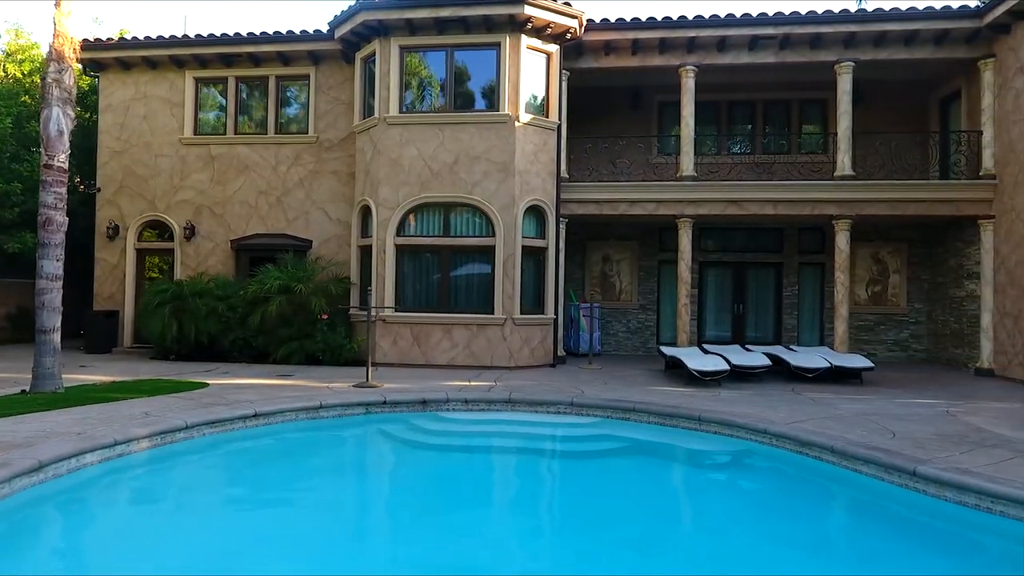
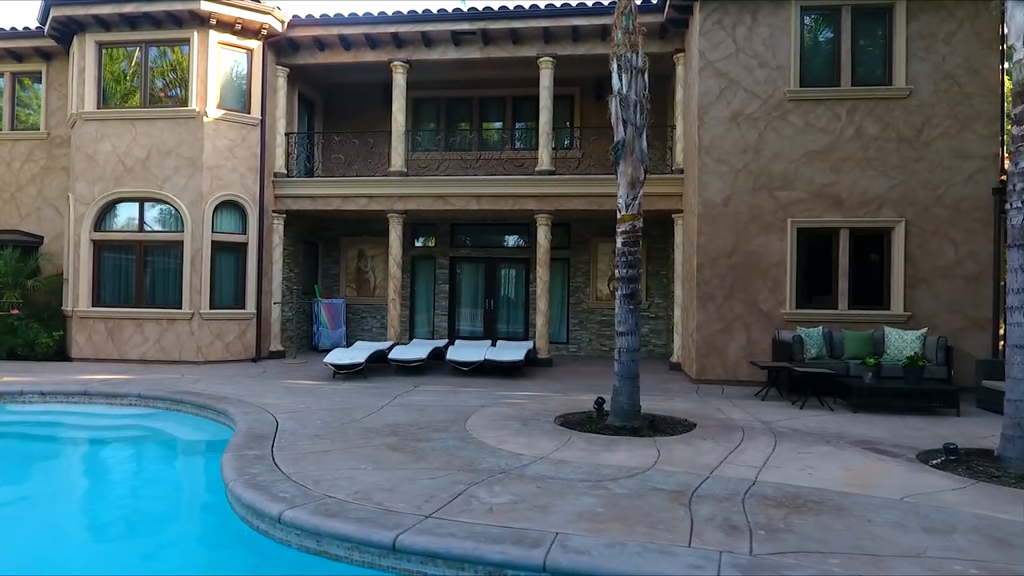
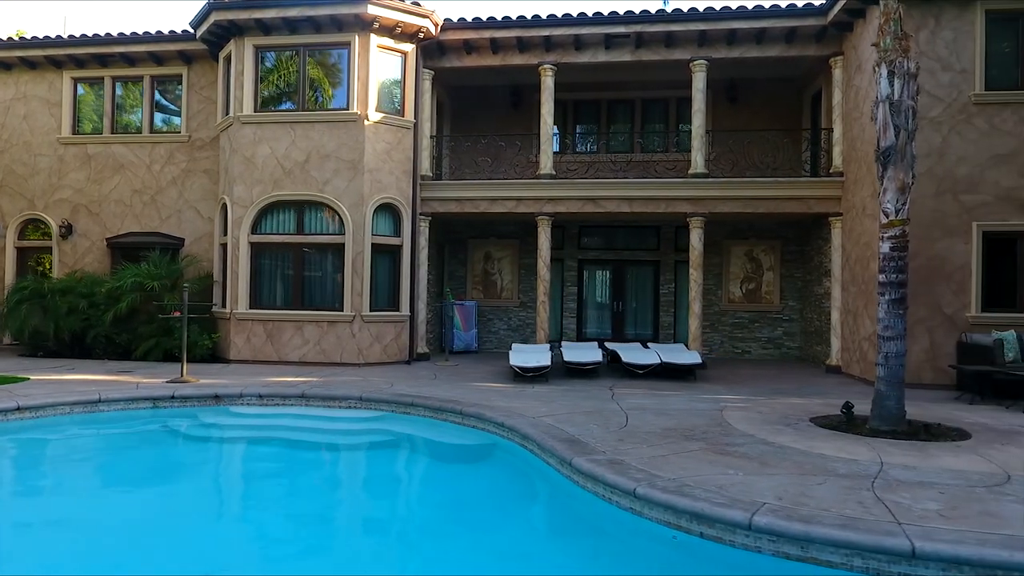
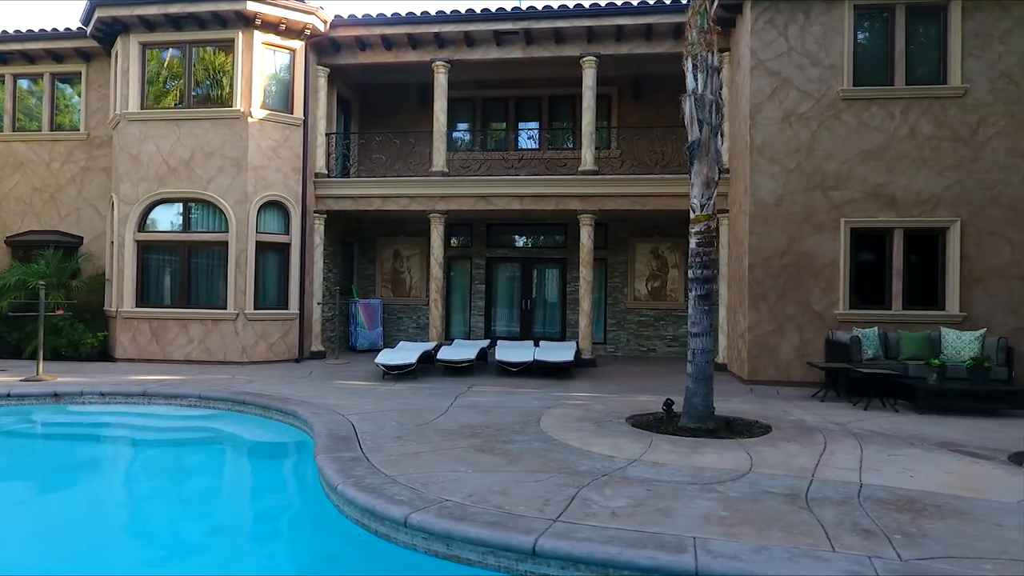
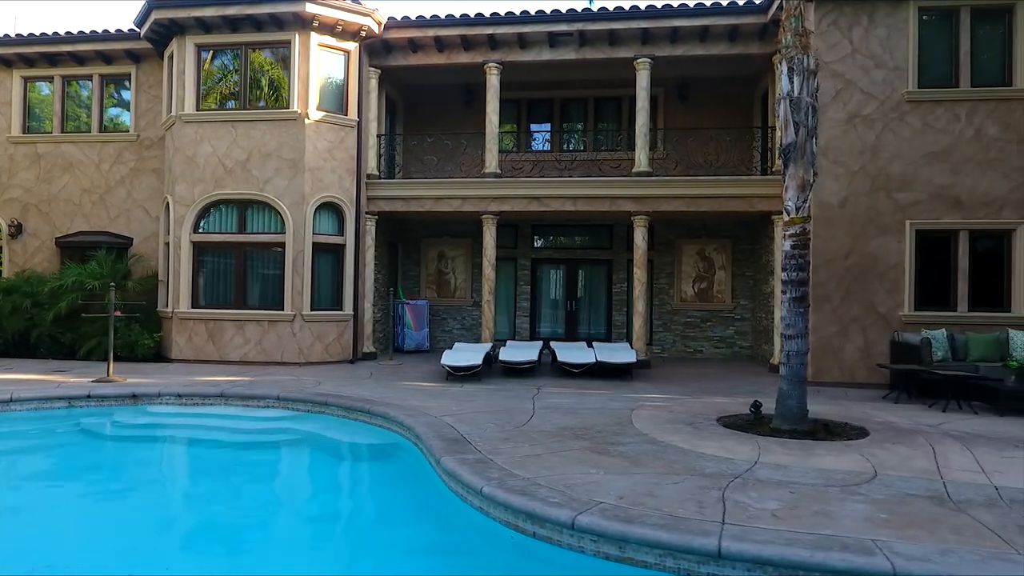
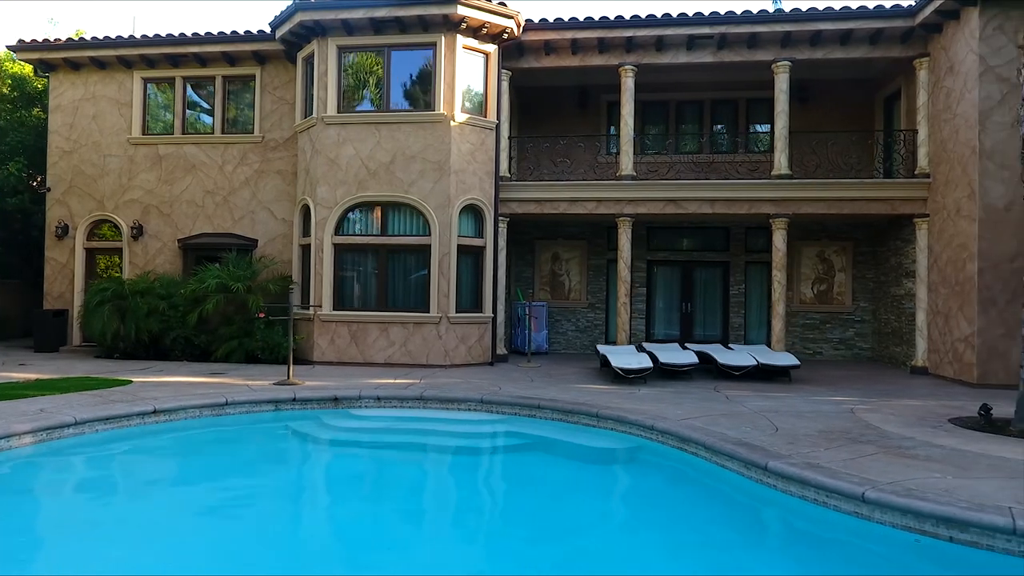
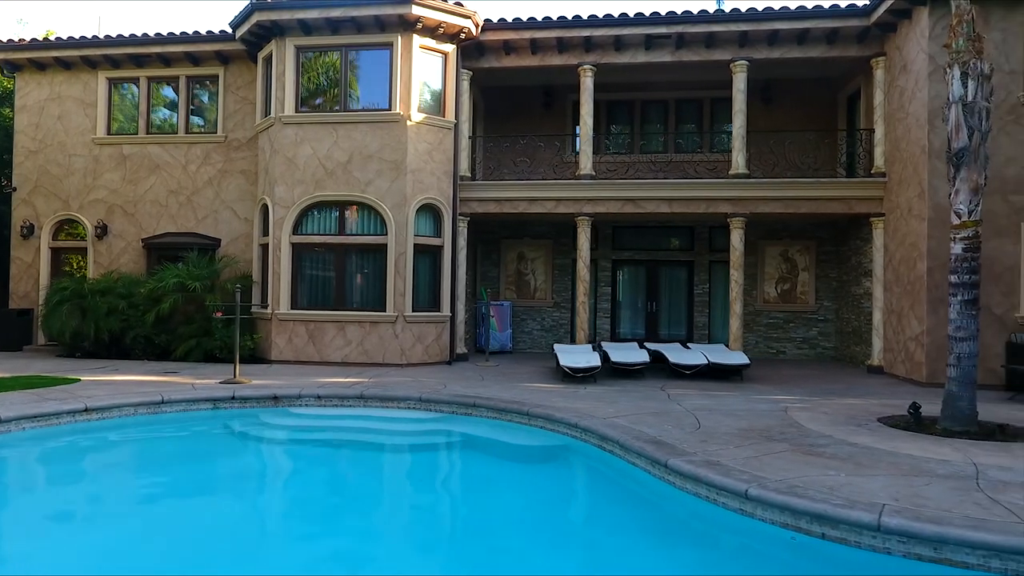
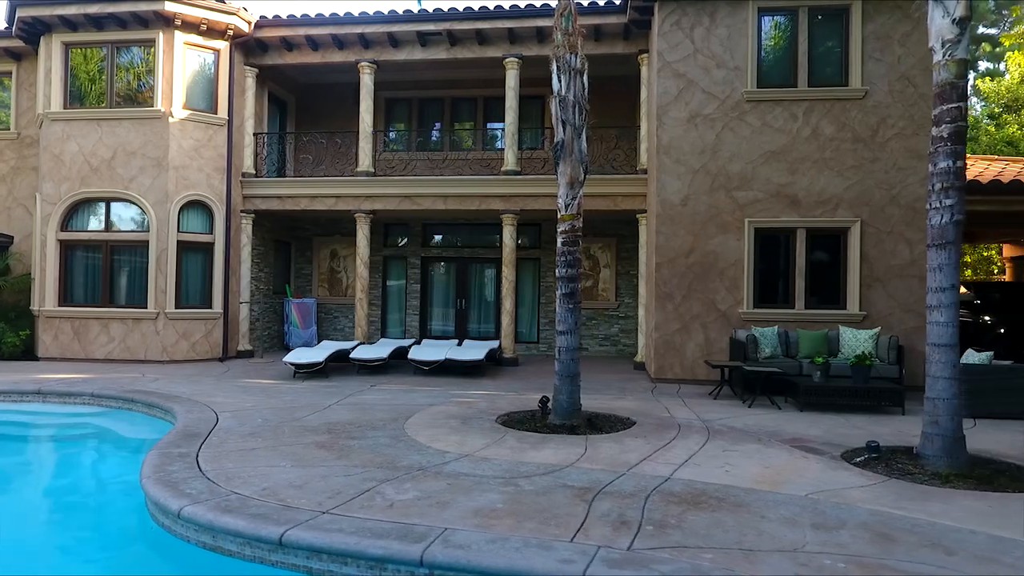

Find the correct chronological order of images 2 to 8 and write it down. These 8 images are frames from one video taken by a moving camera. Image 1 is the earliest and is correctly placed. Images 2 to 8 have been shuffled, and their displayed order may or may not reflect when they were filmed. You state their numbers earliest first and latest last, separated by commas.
6, 7, 3, 5, 4, 2, 8
